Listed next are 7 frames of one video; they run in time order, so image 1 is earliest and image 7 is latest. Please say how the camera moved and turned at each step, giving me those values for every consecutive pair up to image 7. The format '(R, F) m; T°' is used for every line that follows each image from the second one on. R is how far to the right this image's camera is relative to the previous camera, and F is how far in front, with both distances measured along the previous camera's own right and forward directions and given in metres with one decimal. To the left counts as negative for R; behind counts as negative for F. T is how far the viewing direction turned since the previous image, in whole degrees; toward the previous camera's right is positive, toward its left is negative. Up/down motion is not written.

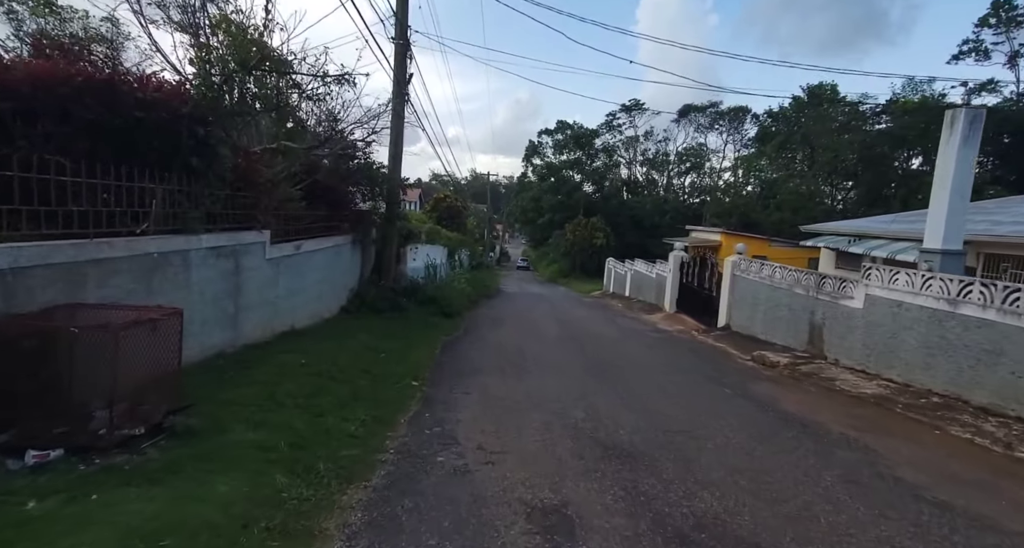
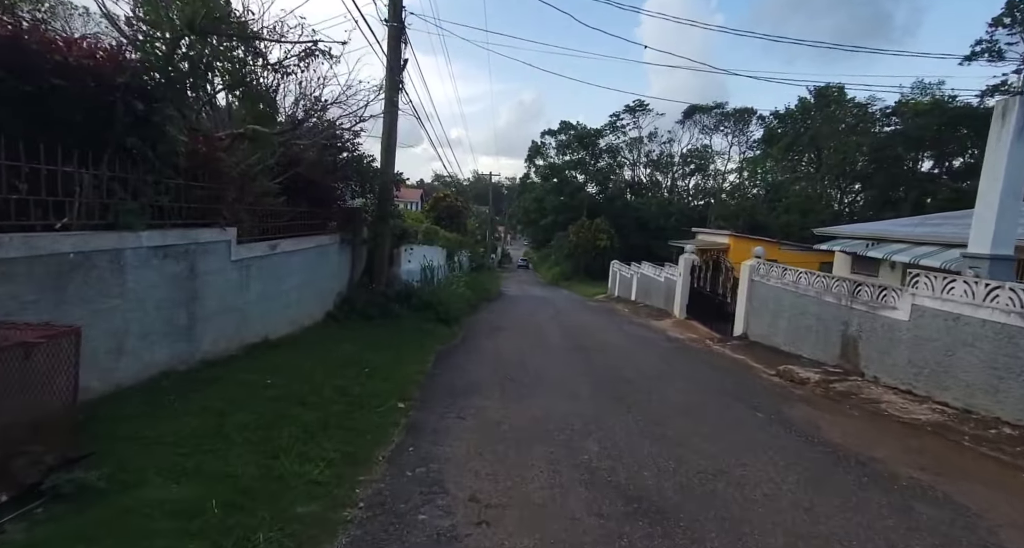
(0.0, +0.9) m; 0°
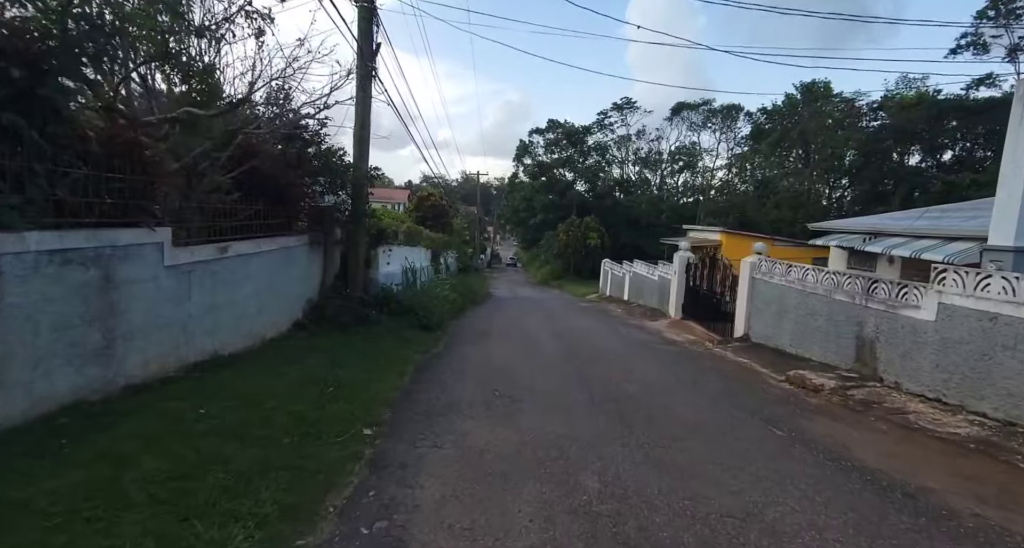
(+0.1, +0.8) m; +1°
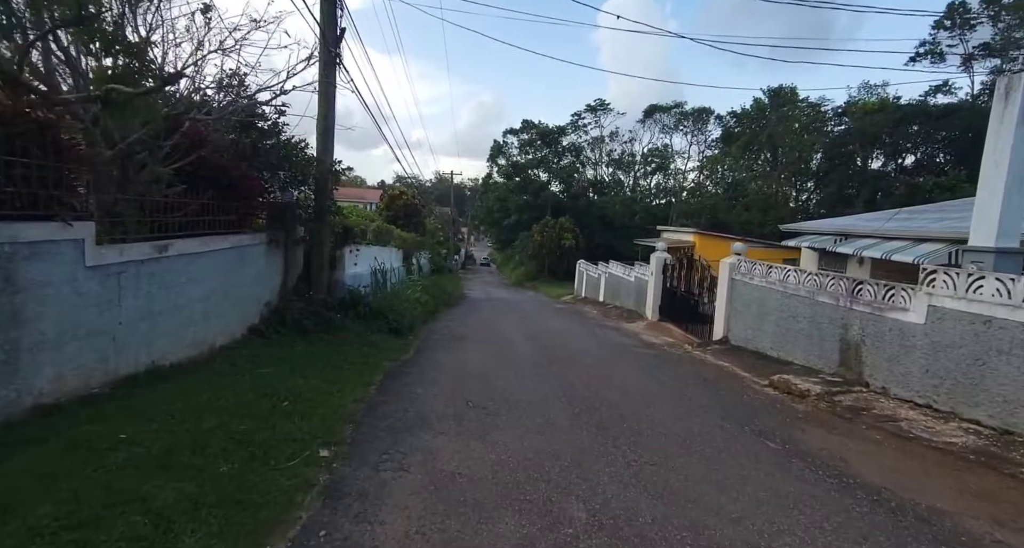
(0.0, +0.5) m; +3°
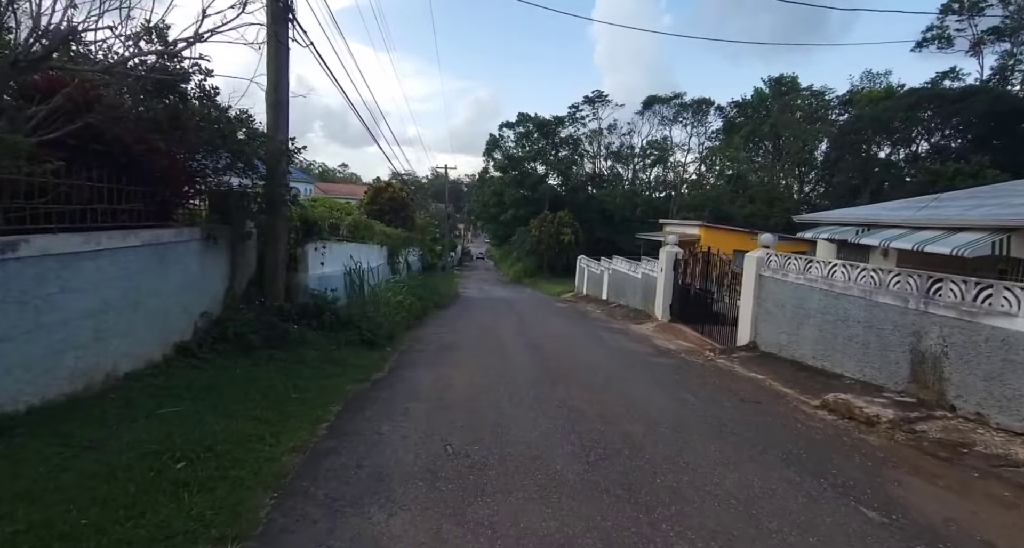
(+0.1, +1.5) m; 0°
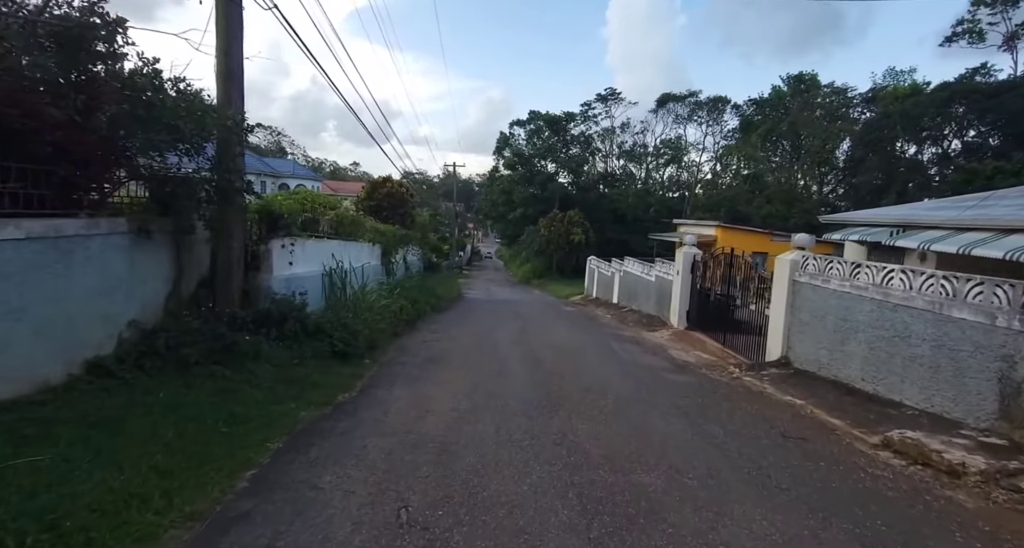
(+0.2, +1.2) m; -1°
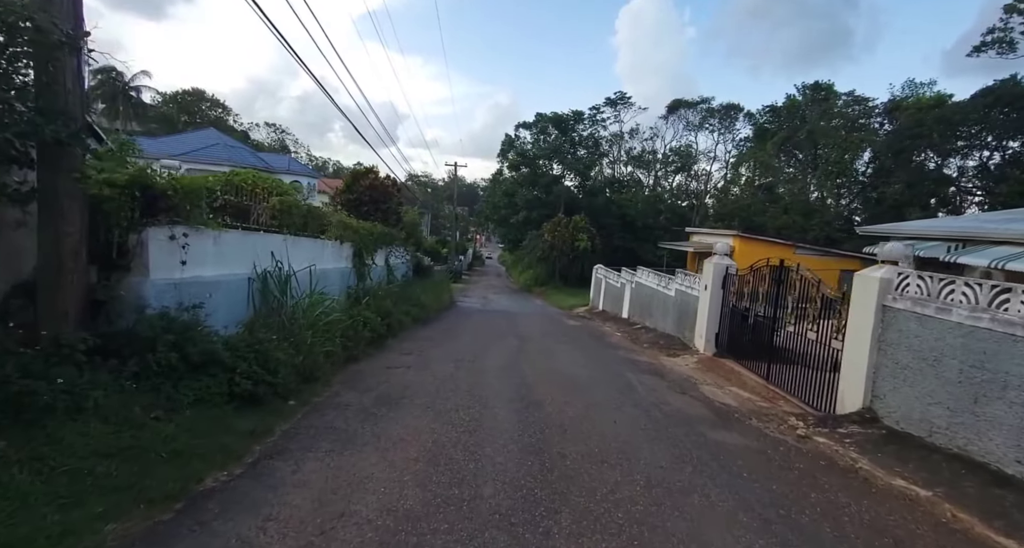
(+0.2, +2.3) m; 0°
